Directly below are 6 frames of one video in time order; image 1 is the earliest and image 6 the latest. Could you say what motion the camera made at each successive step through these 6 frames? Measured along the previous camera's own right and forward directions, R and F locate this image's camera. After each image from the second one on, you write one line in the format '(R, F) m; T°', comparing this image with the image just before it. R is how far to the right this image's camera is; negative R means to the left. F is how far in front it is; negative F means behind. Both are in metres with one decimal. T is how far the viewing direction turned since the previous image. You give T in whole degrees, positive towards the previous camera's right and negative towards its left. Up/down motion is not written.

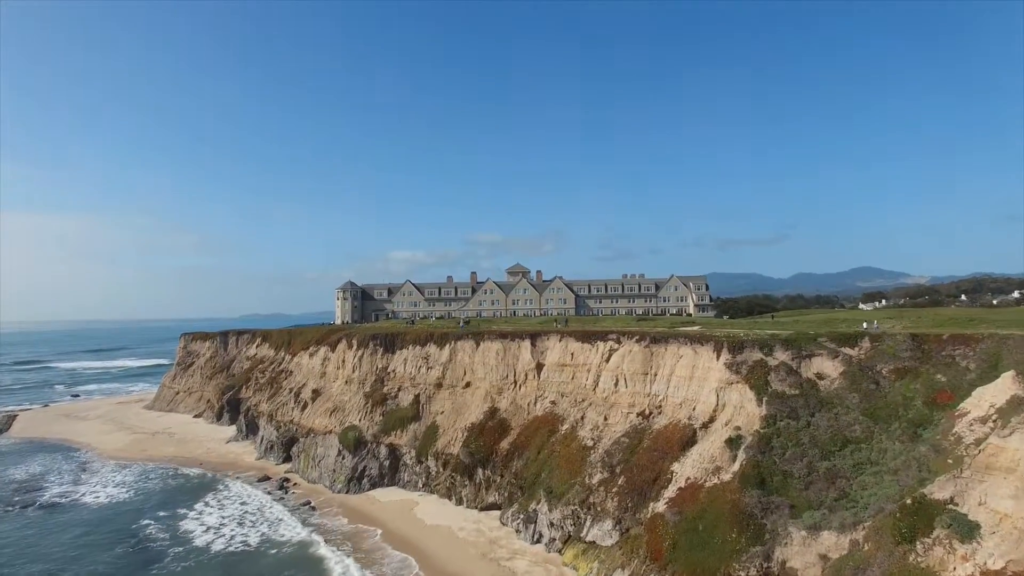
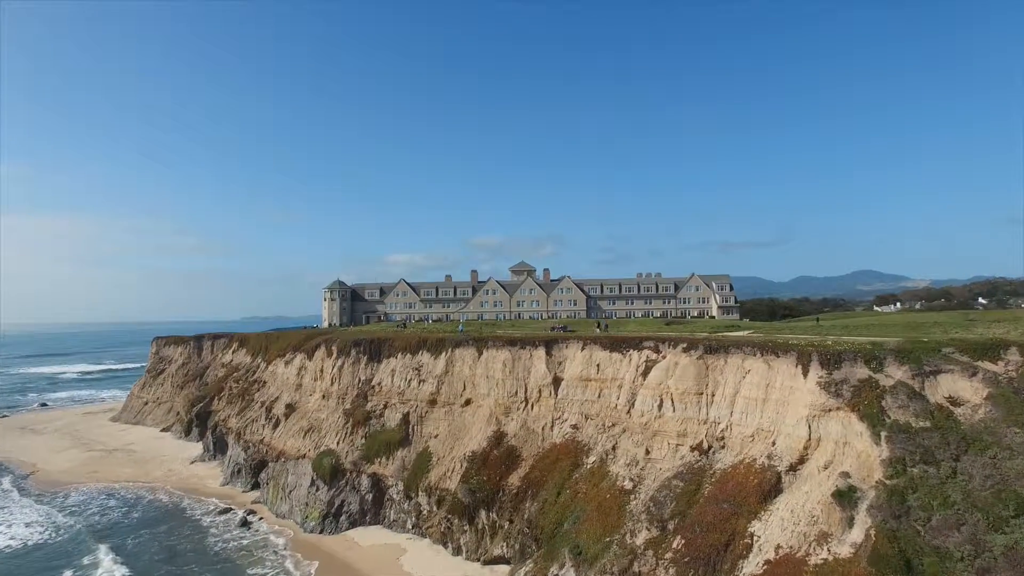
(-0.7, +8.6) m; 0°
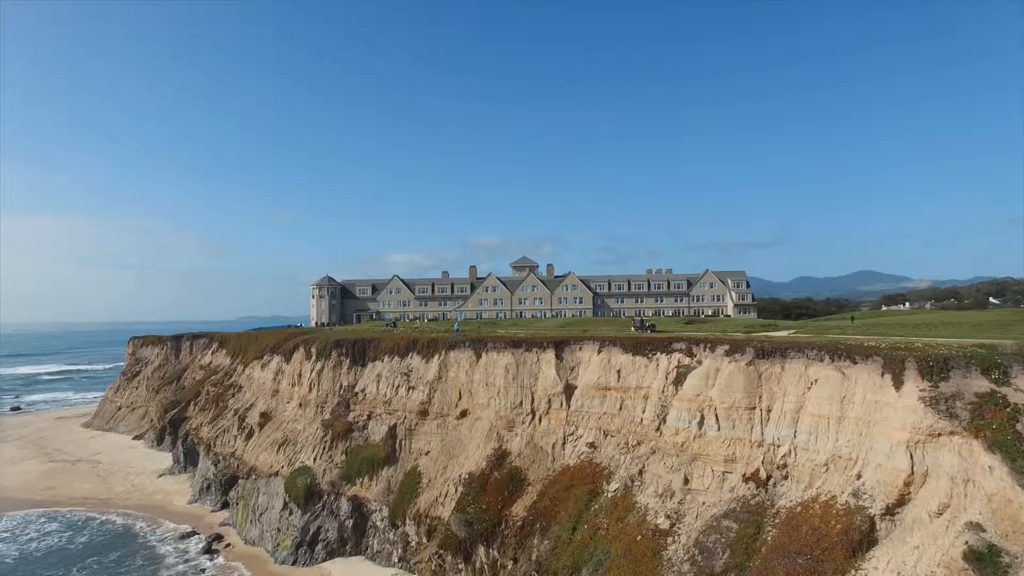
(-0.3, +5.7) m; 0°
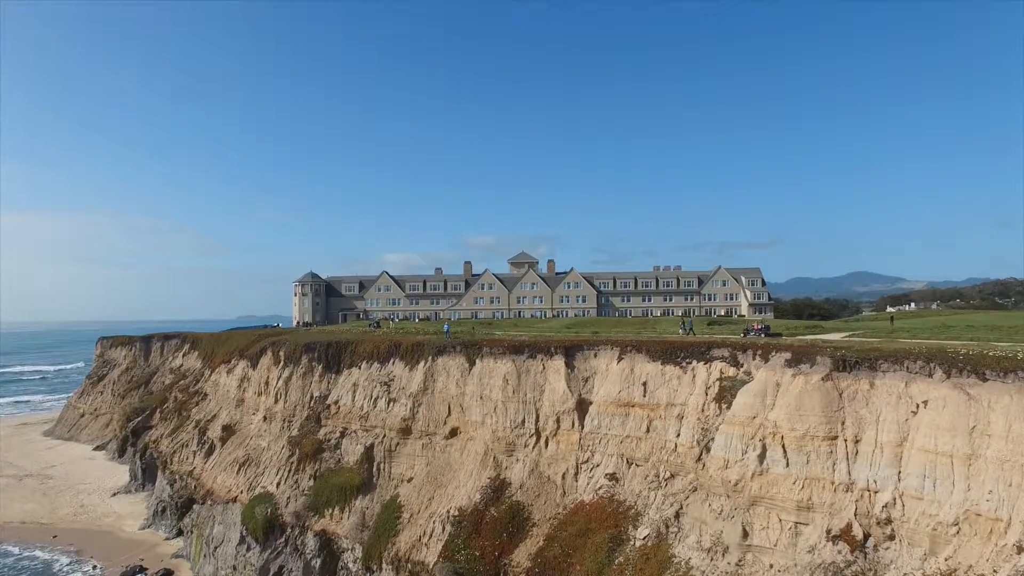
(-0.2, +5.7) m; 0°
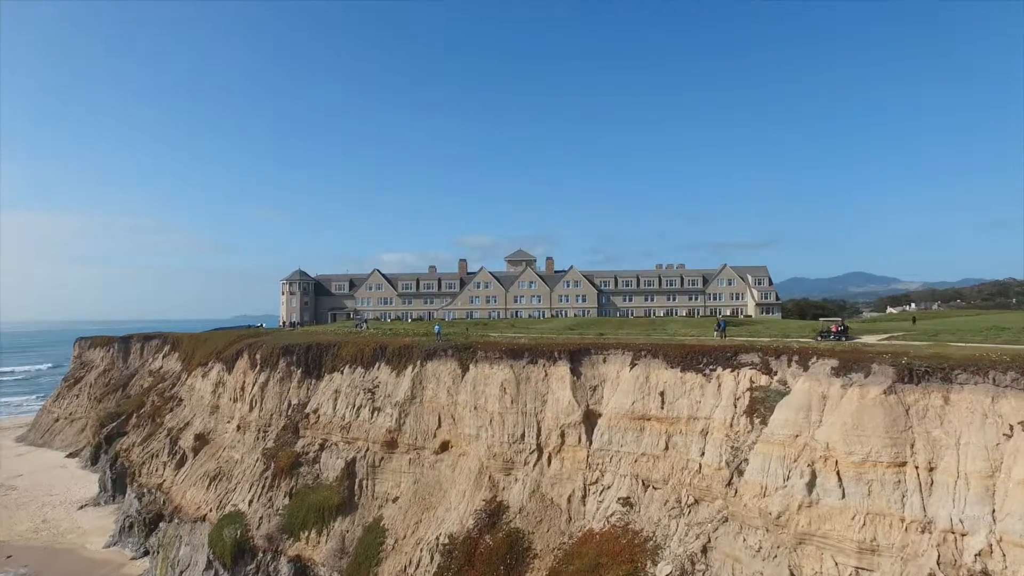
(-0.1, +3.1) m; 0°
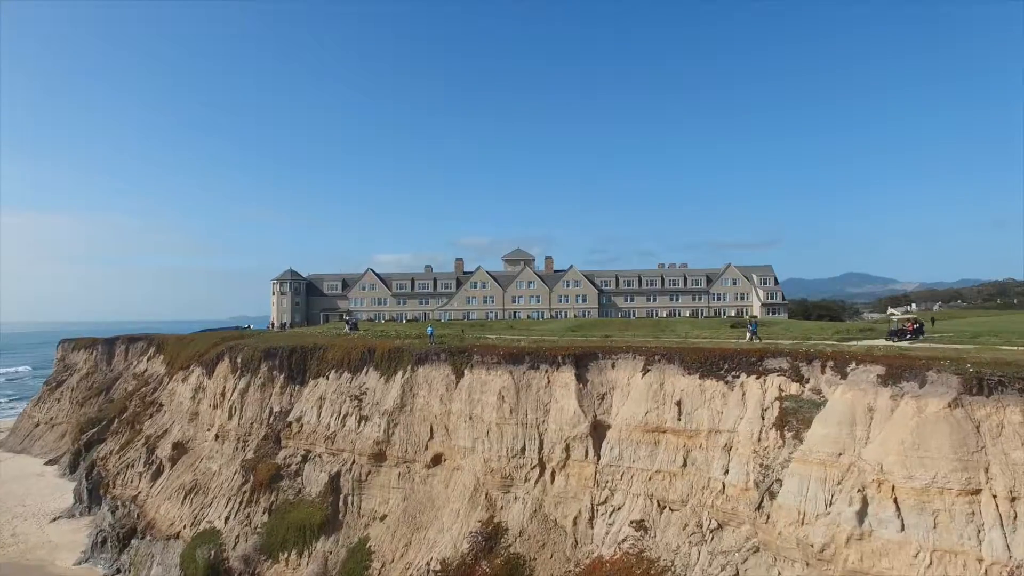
(-0.1, +2.2) m; 0°
